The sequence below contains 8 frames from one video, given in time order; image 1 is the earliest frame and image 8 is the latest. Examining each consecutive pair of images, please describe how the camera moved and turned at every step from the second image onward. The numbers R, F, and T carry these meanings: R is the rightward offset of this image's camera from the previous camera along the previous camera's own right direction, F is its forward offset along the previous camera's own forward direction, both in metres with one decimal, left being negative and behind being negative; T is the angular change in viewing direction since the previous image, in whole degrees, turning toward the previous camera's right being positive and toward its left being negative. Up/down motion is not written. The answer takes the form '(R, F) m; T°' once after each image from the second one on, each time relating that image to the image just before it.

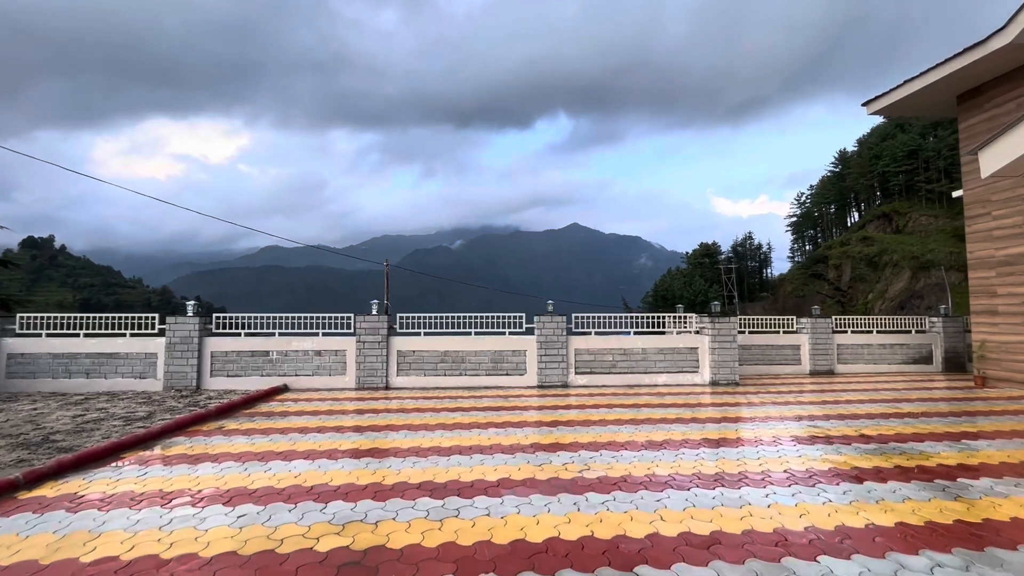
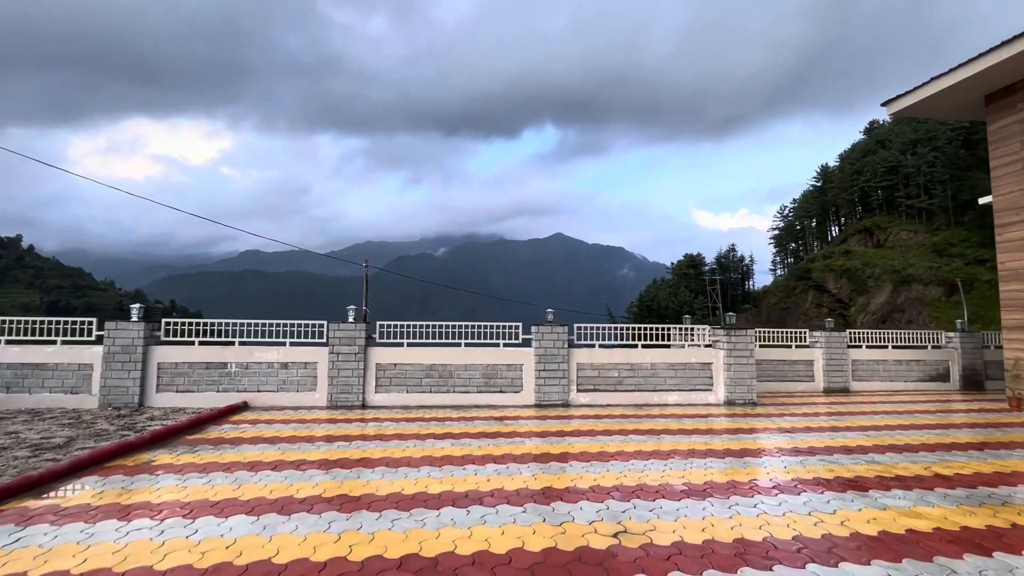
(-0.2, +1.1) m; +2°
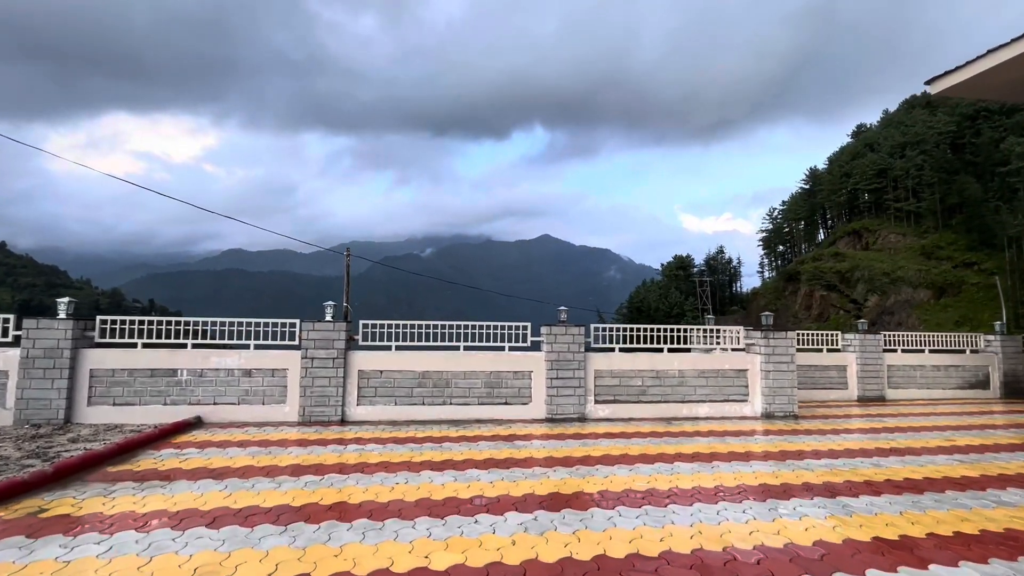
(-0.3, +1.3) m; +2°
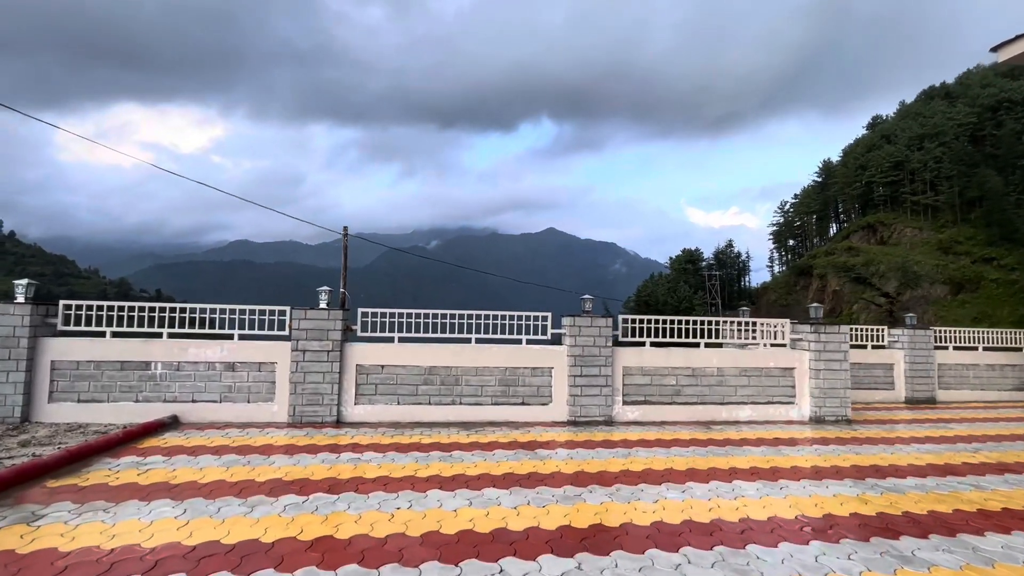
(-0.2, +0.9) m; -1°
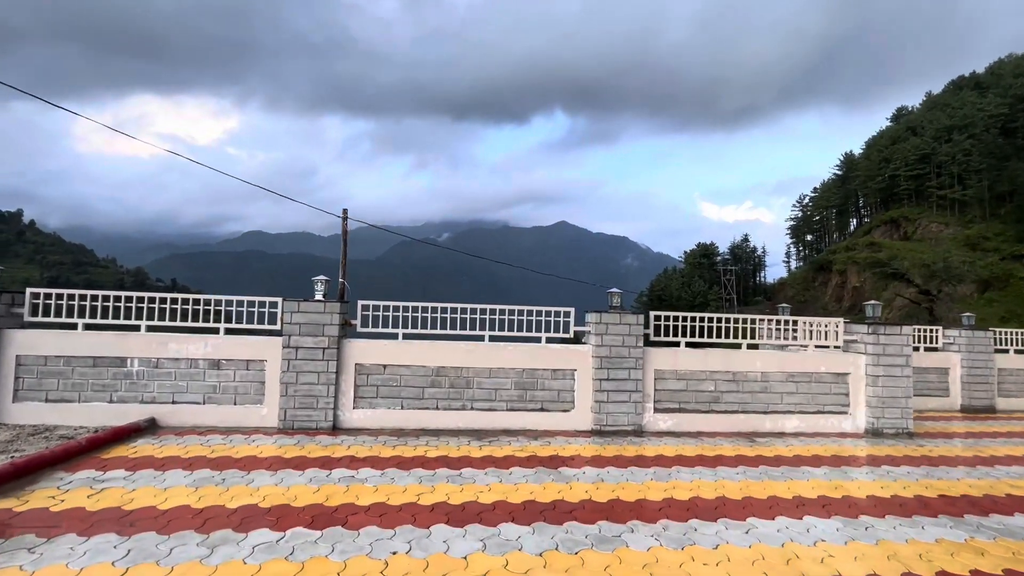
(-0.1, +0.7) m; -1°
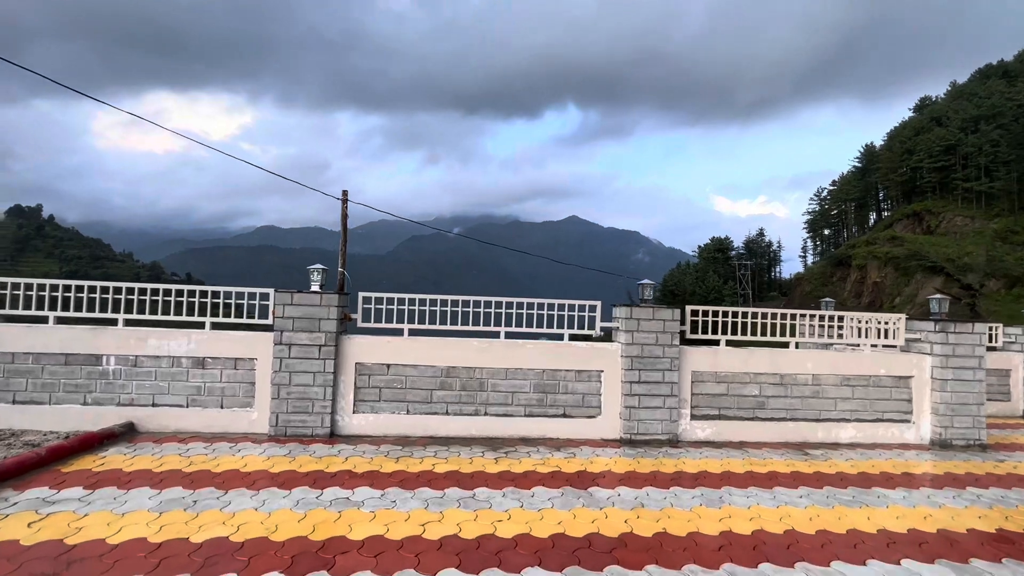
(-0.1, +0.6) m; -1°
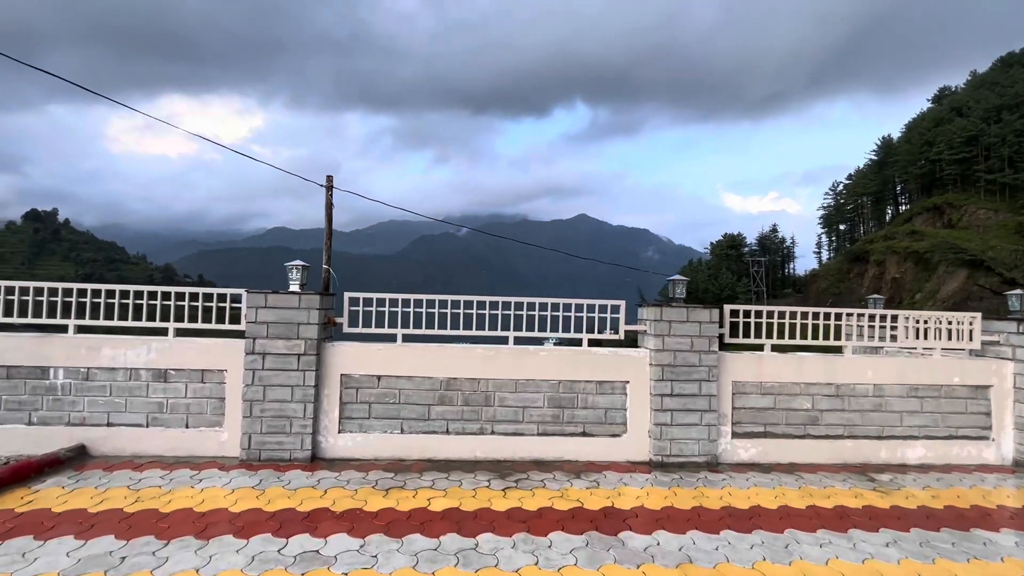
(0.0, +0.7) m; -1°
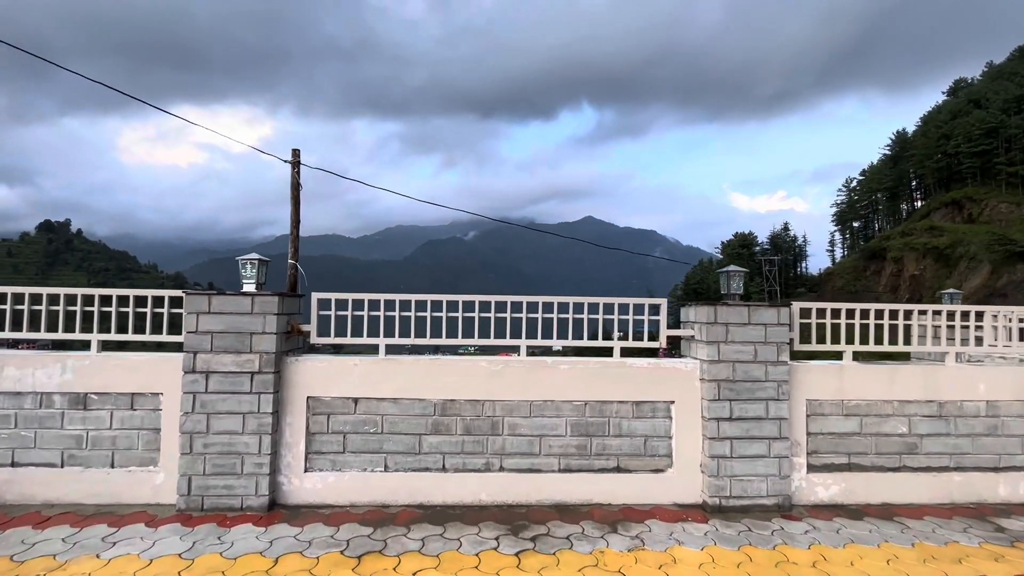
(0.0, +0.9) m; -1°
